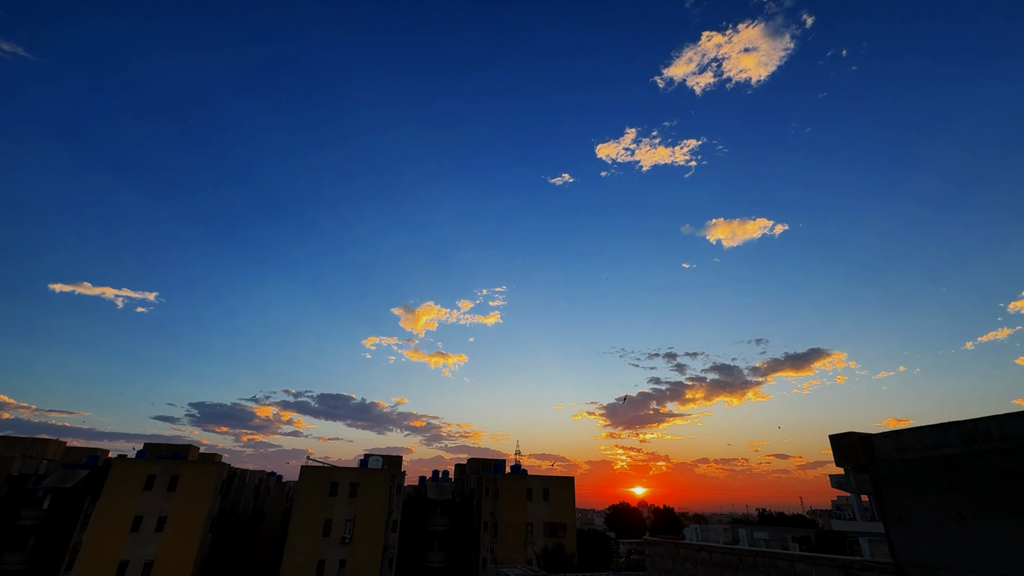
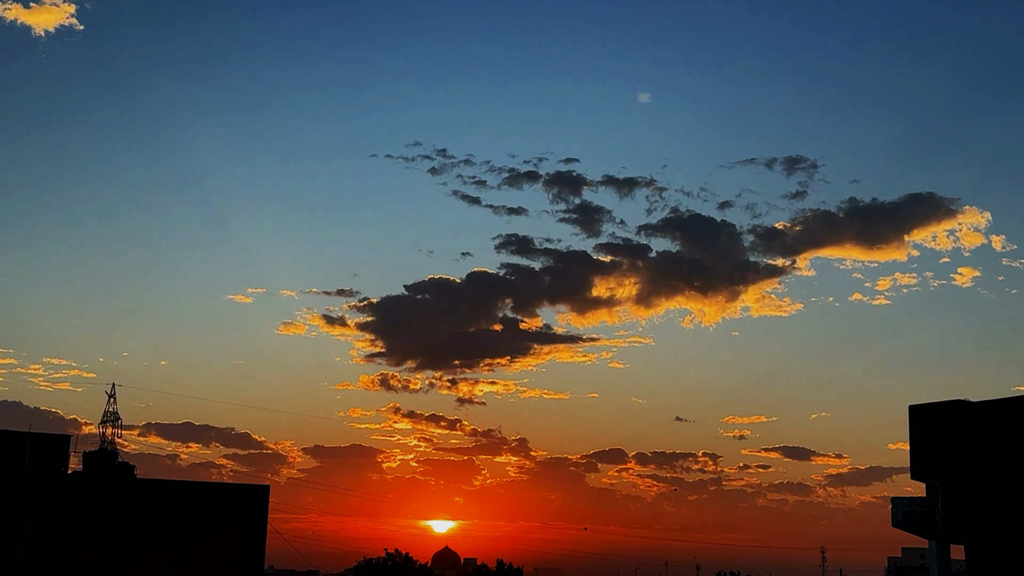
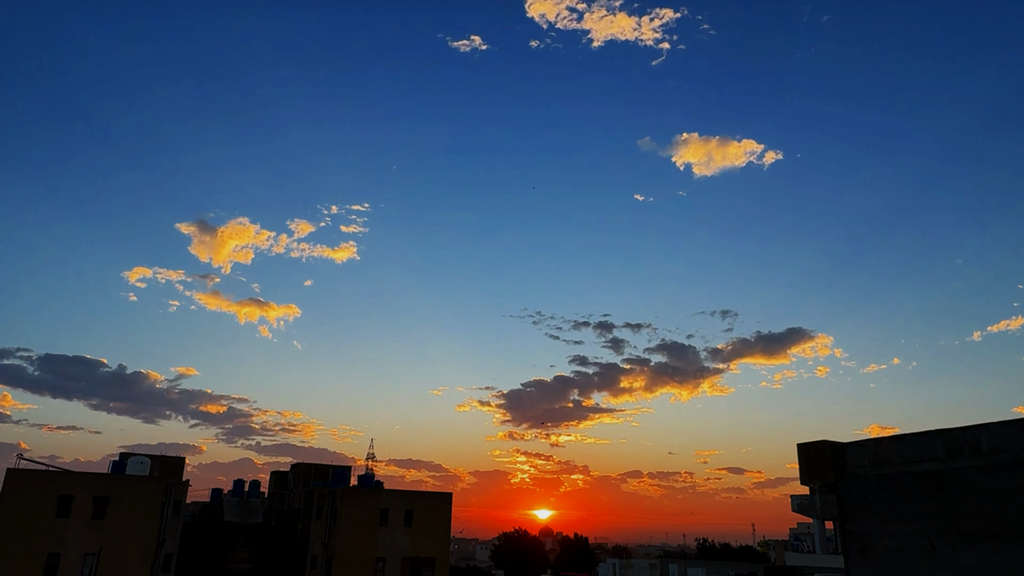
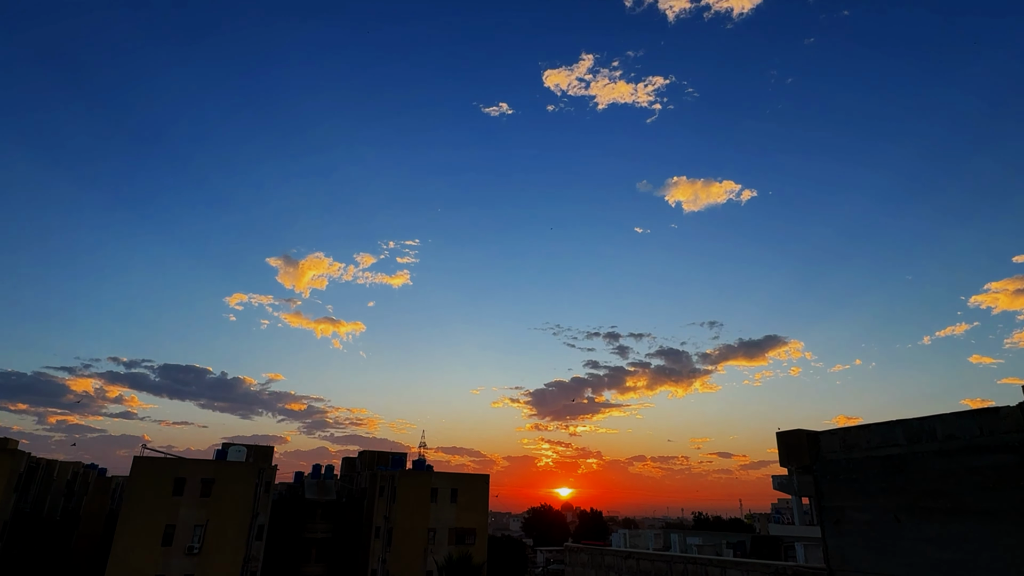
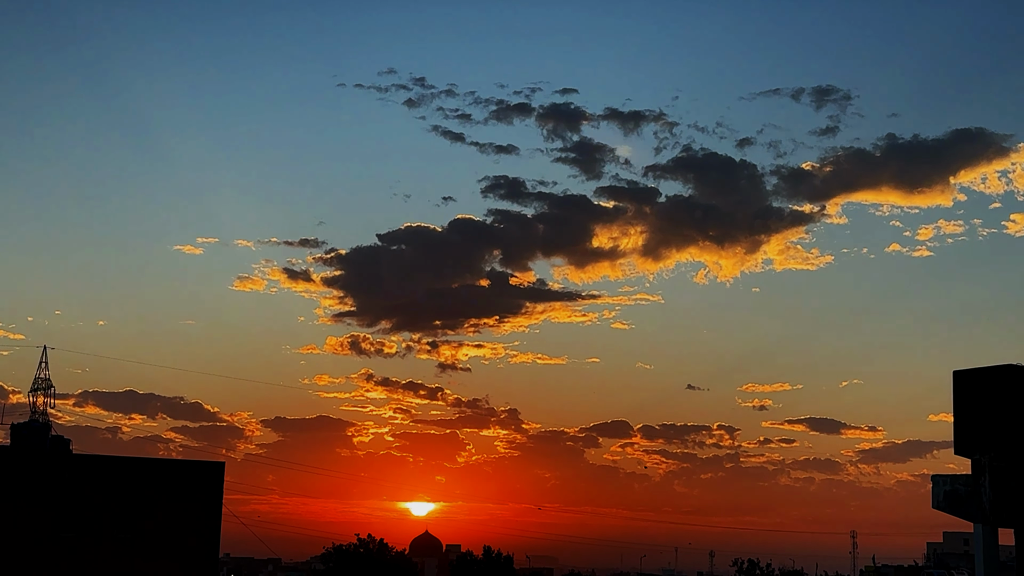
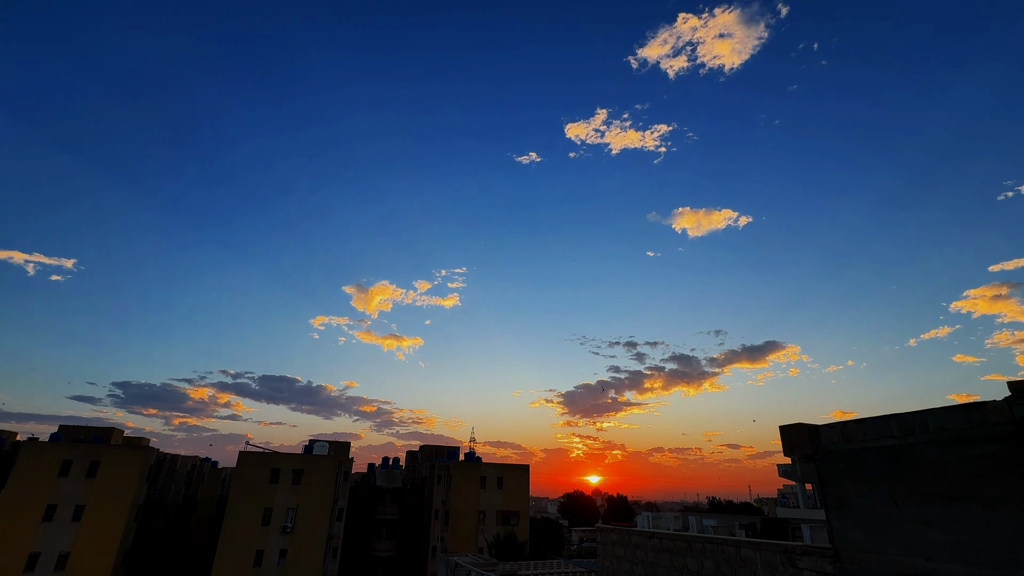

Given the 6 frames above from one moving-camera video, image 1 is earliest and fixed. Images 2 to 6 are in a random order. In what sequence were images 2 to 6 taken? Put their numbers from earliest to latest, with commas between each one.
6, 4, 3, 2, 5
